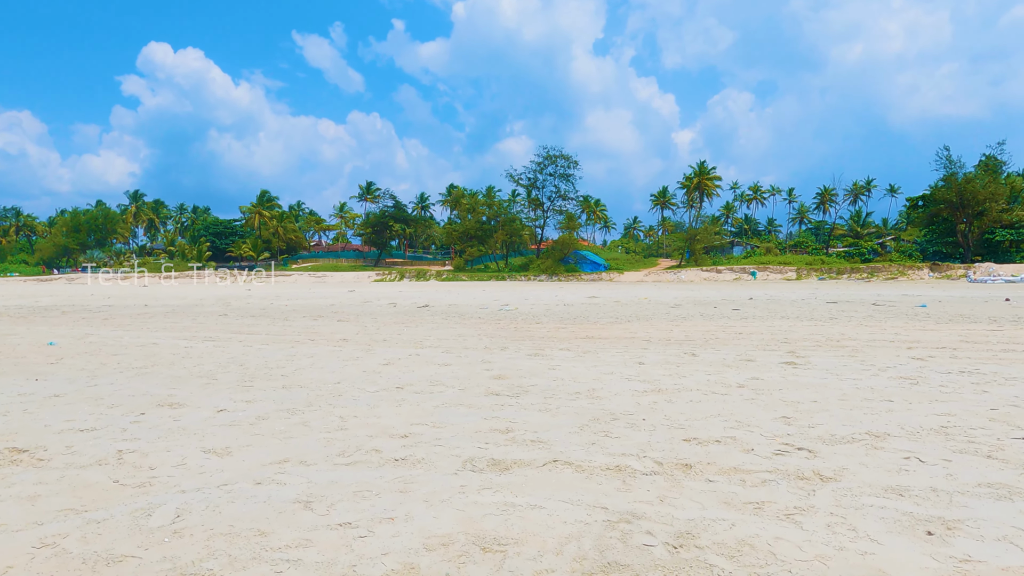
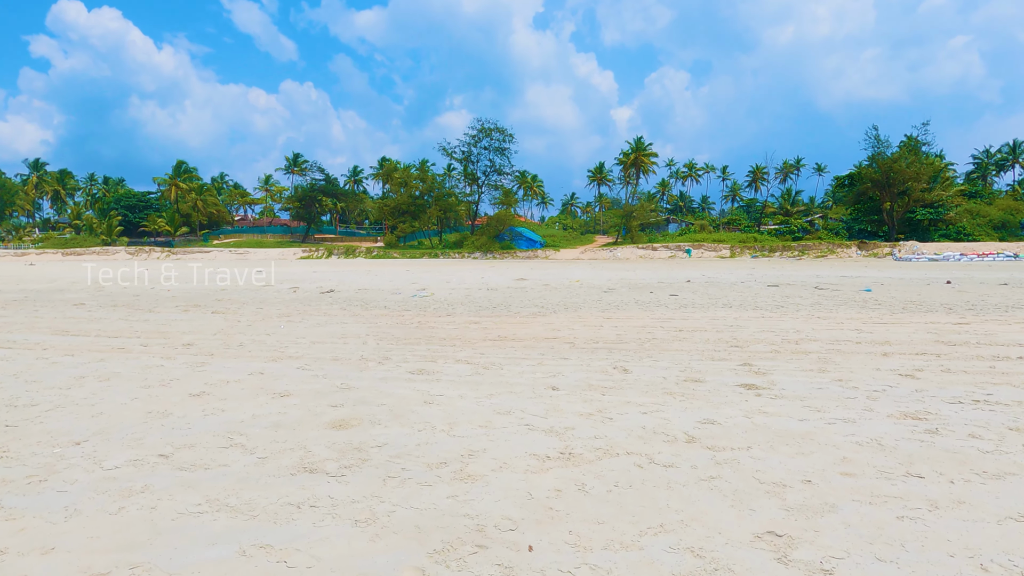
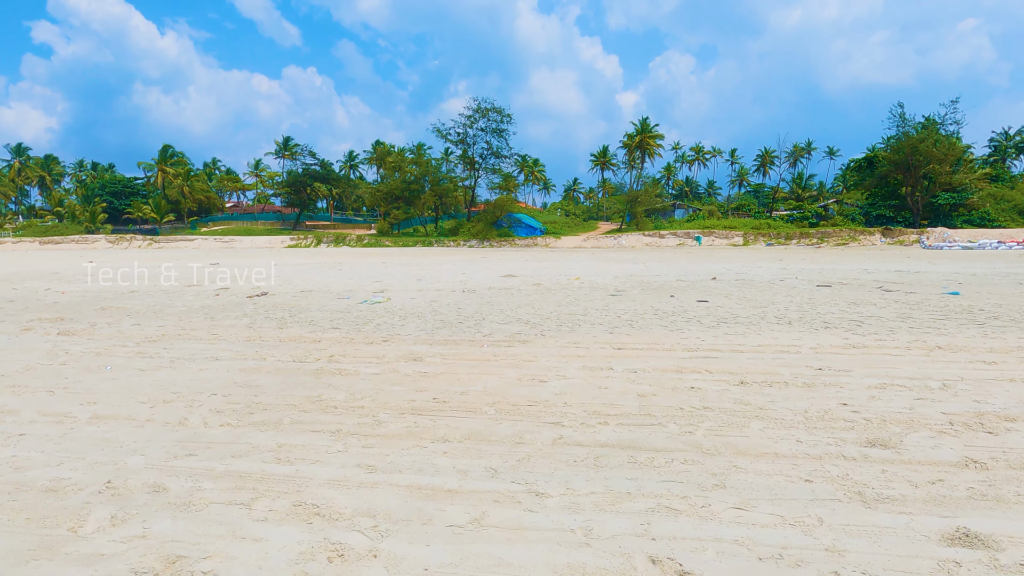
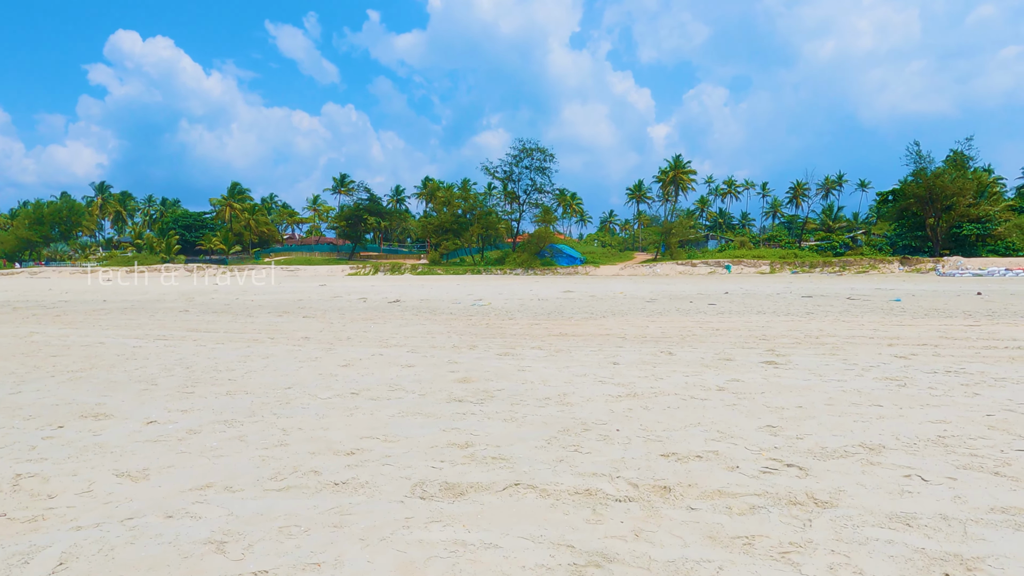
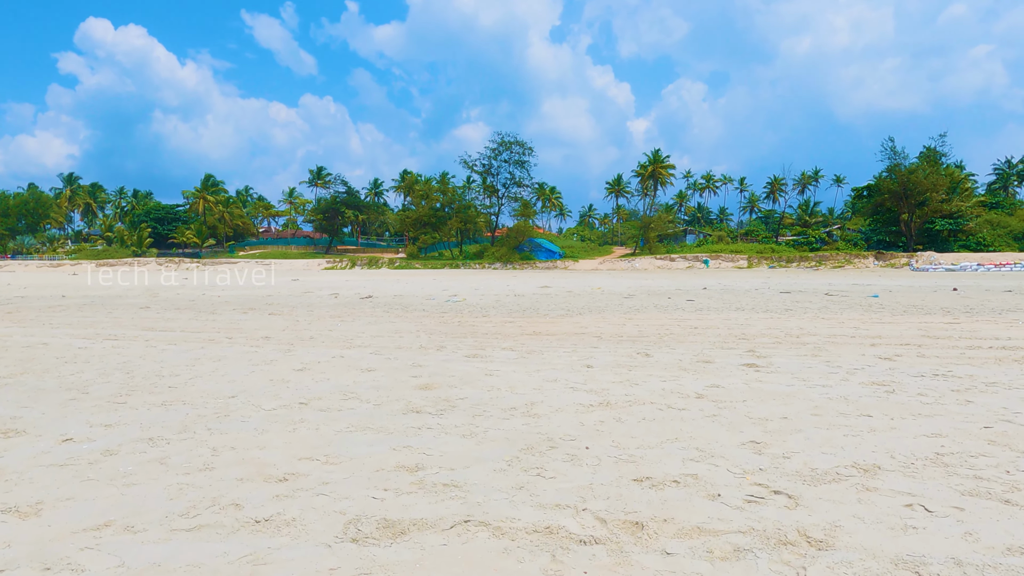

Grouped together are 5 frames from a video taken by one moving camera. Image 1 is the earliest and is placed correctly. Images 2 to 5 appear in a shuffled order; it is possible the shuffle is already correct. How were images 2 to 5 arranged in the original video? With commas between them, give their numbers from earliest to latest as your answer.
4, 5, 2, 3
